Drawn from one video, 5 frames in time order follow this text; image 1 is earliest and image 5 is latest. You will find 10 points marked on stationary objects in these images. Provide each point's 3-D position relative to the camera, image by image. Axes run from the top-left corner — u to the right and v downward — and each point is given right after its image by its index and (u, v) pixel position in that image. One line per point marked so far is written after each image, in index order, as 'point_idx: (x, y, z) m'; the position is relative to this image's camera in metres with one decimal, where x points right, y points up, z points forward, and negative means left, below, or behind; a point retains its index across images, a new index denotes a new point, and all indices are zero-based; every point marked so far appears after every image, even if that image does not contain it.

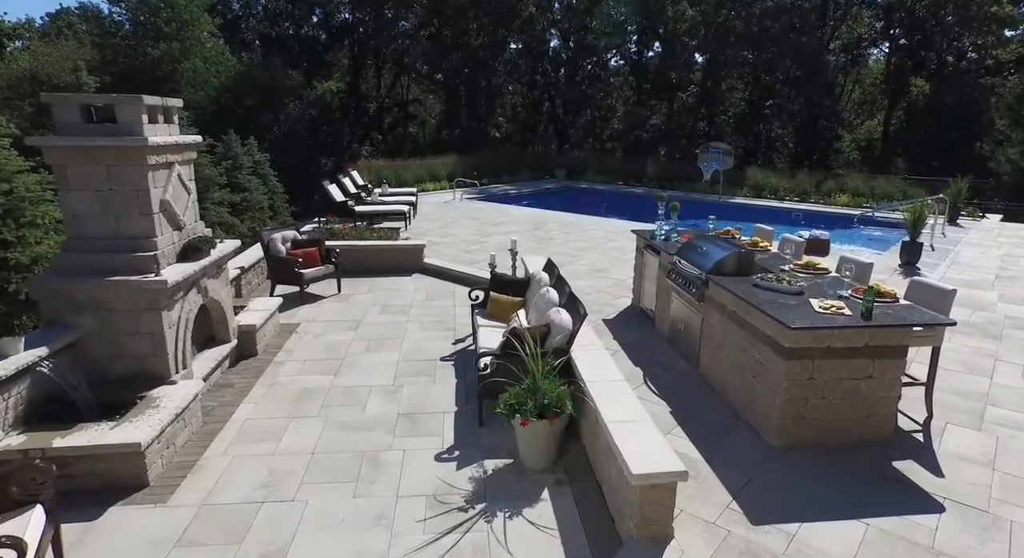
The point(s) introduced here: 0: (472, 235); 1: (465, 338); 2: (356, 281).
0: (-0.7, +0.8, +10.4) m
1: (-0.5, -0.6, +6.0) m
2: (-2.2, 0.0, +8.0) m
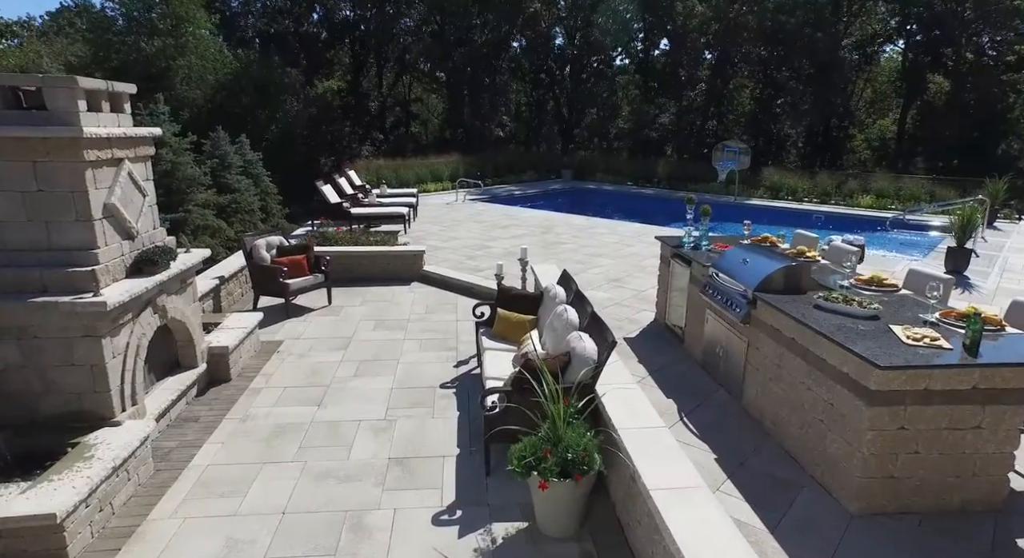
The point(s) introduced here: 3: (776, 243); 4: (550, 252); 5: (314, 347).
0: (-0.6, +0.7, +9.7) m
1: (-0.4, -0.7, +5.3) m
2: (-2.1, -0.2, +7.3) m
3: (+2.5, +0.3, +5.3) m
4: (+0.6, +0.4, +8.9) m
5: (-1.9, -0.7, +5.5) m
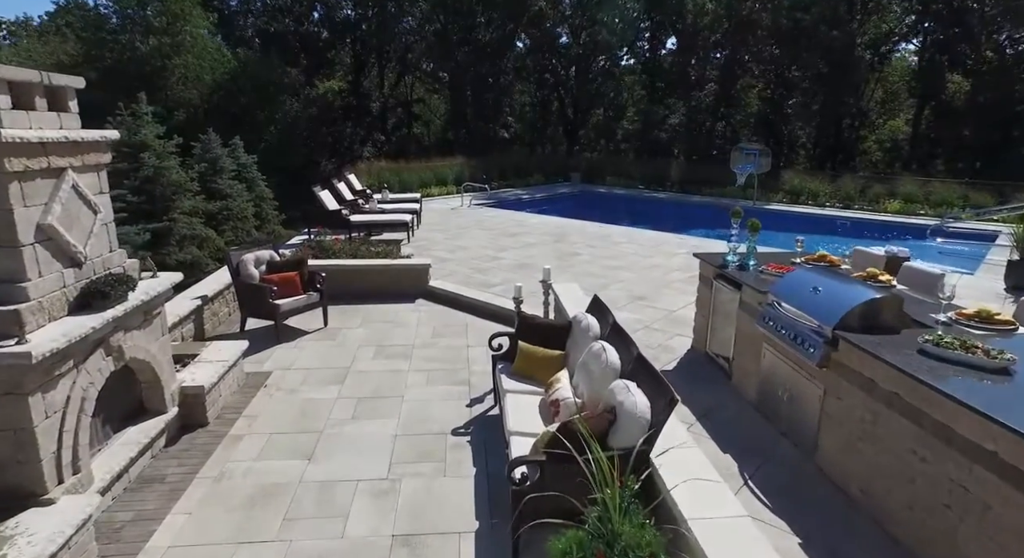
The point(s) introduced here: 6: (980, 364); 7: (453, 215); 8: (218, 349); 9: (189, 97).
0: (-0.4, +0.5, +9.0) m
1: (-0.2, -0.9, +4.6) m
2: (-1.9, -0.4, +6.6) m
3: (+2.6, +0.1, +4.6) m
4: (+0.8, +0.2, +8.2) m
5: (-1.8, -0.9, +4.9) m
6: (+2.2, -0.4, +2.7) m
7: (-1.3, +1.4, +12.5) m
8: (-2.4, -0.6, +4.7) m
9: (-10.4, +5.9, +18.4) m
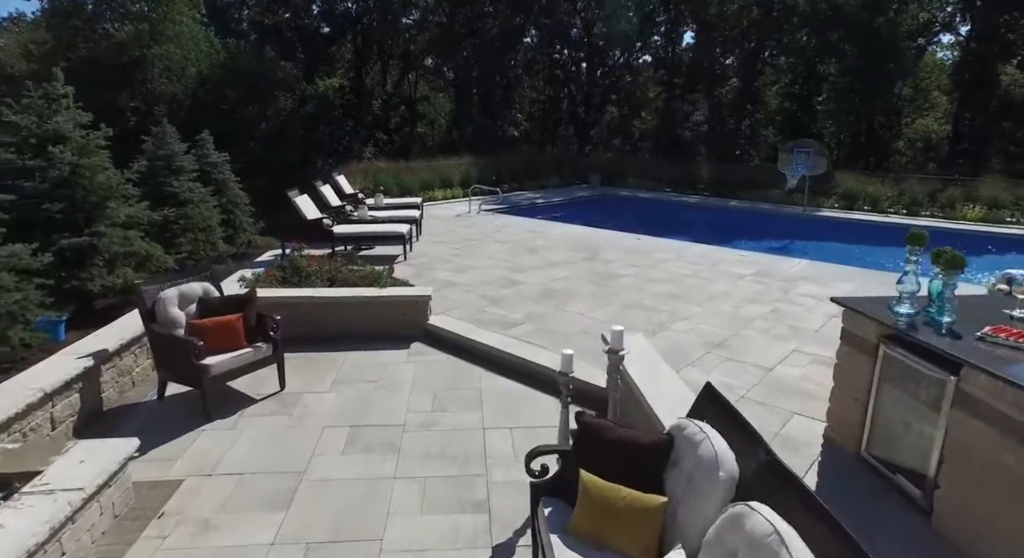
0: (-0.1, +0.1, +7.2) m
1: (0.0, -1.3, +2.8) m
2: (-1.7, -0.7, +4.8) m
3: (+2.9, -0.2, +2.8) m
4: (+1.0, -0.1, +6.4) m
5: (-1.5, -1.2, +3.1) m
6: (+2.4, -0.7, +0.8) m
7: (-1.0, +1.1, +10.7) m
8: (-2.2, -0.9, +2.9) m
9: (-10.0, +5.5, +16.7) m
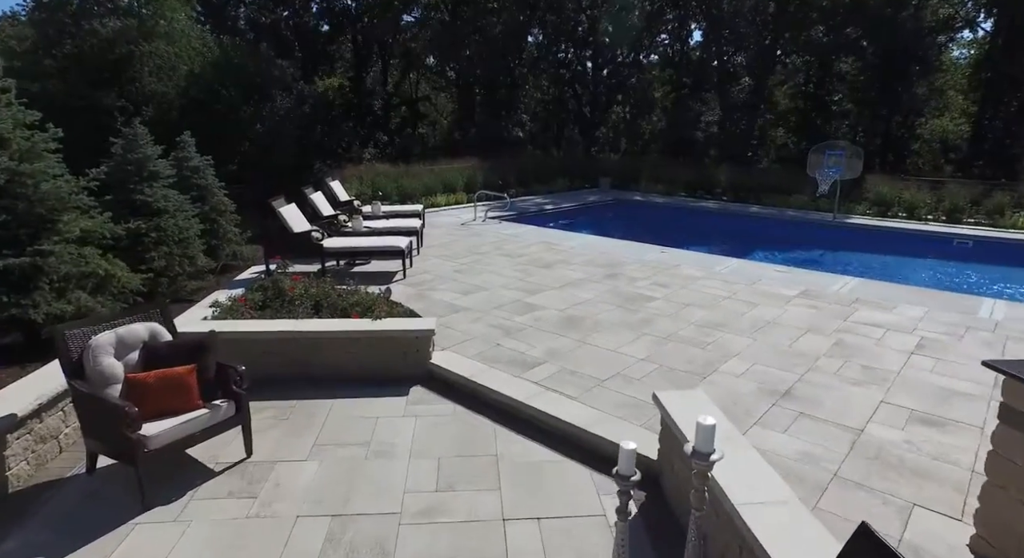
0: (0.0, -0.1, +6.3) m
1: (+0.2, -1.5, +1.9) m
2: (-1.5, -0.9, +3.9) m
3: (+3.0, -0.4, +1.8) m
4: (+1.2, -0.4, +5.5) m
5: (-1.4, -1.4, +2.2) m
6: (+2.6, -1.0, -0.1) m
7: (-0.8, +0.8, +9.8) m
8: (-2.0, -1.1, +2.0) m
9: (-9.8, +5.3, +15.8) m
